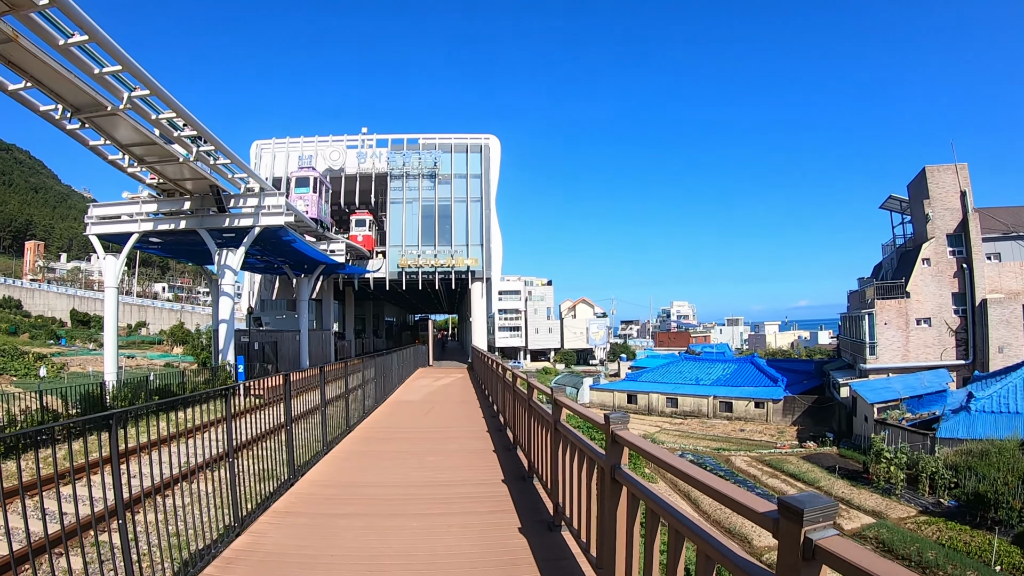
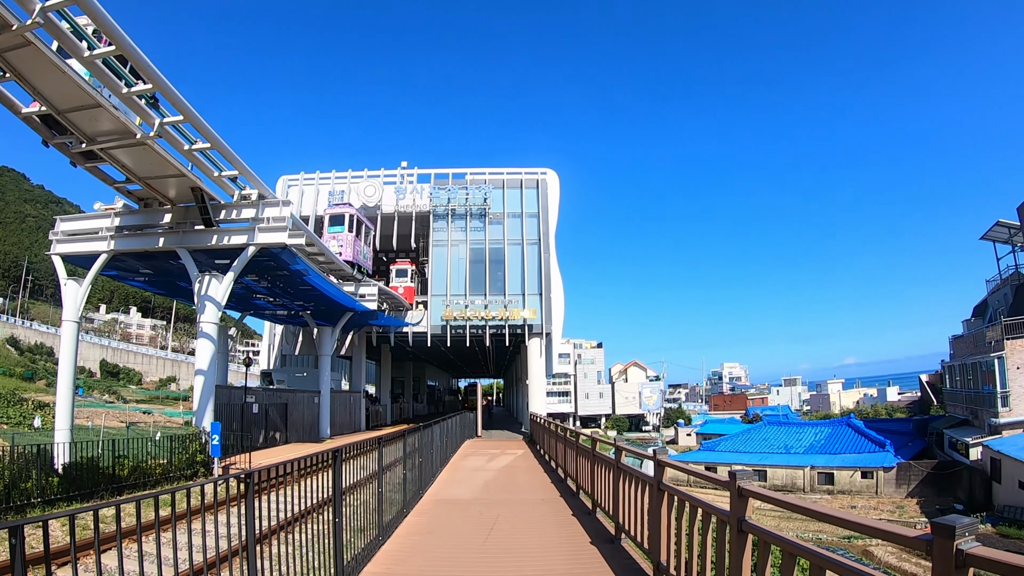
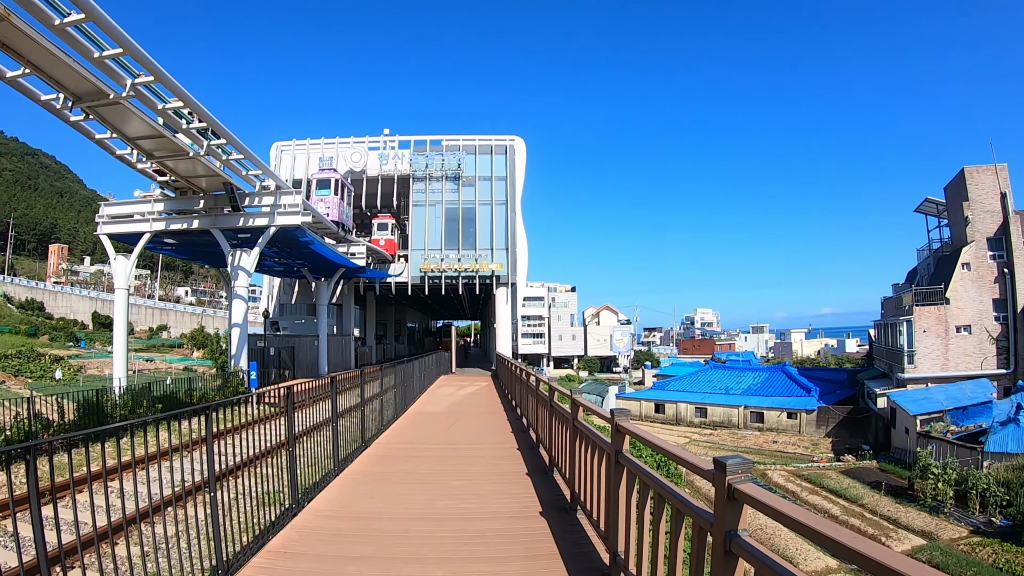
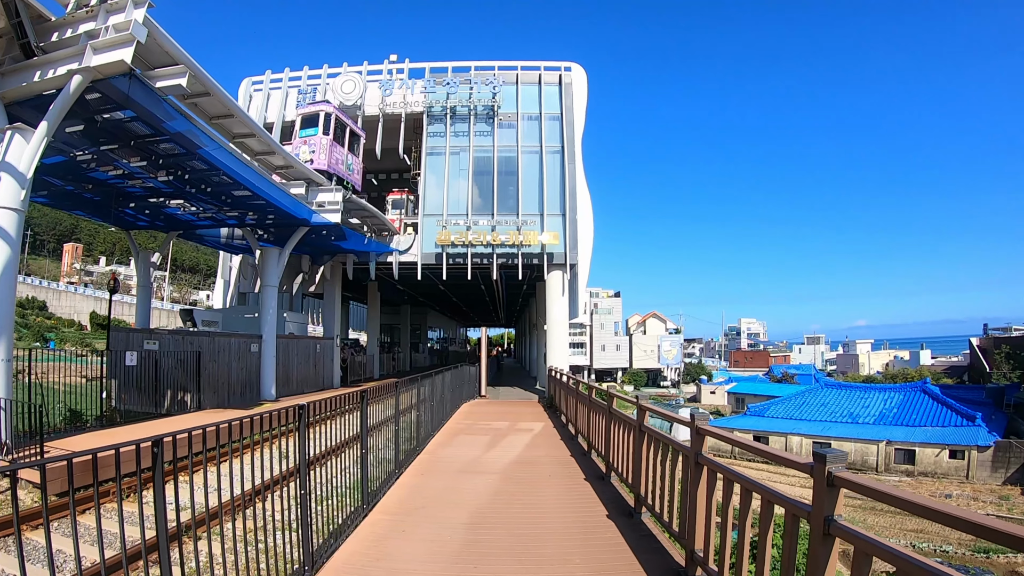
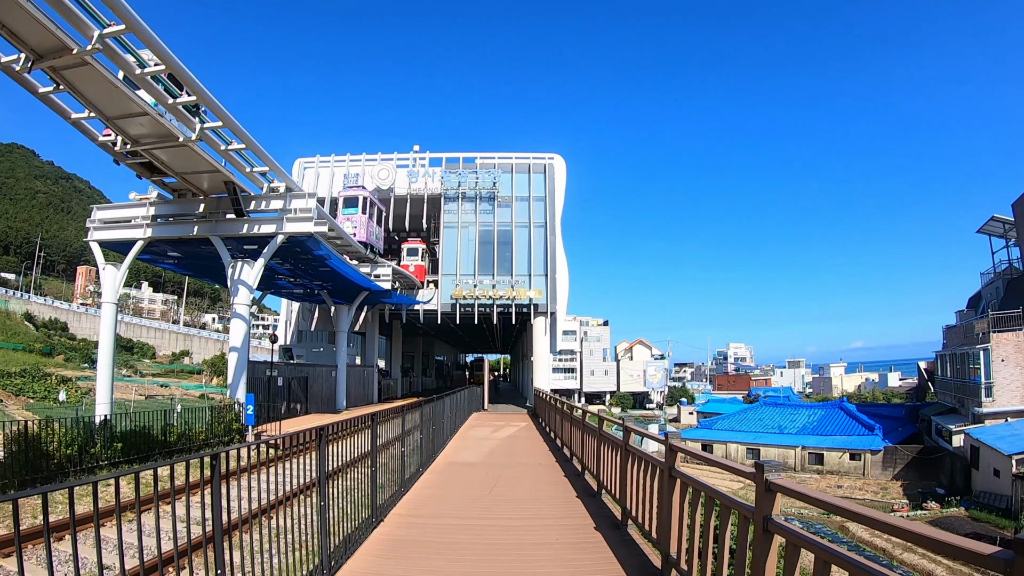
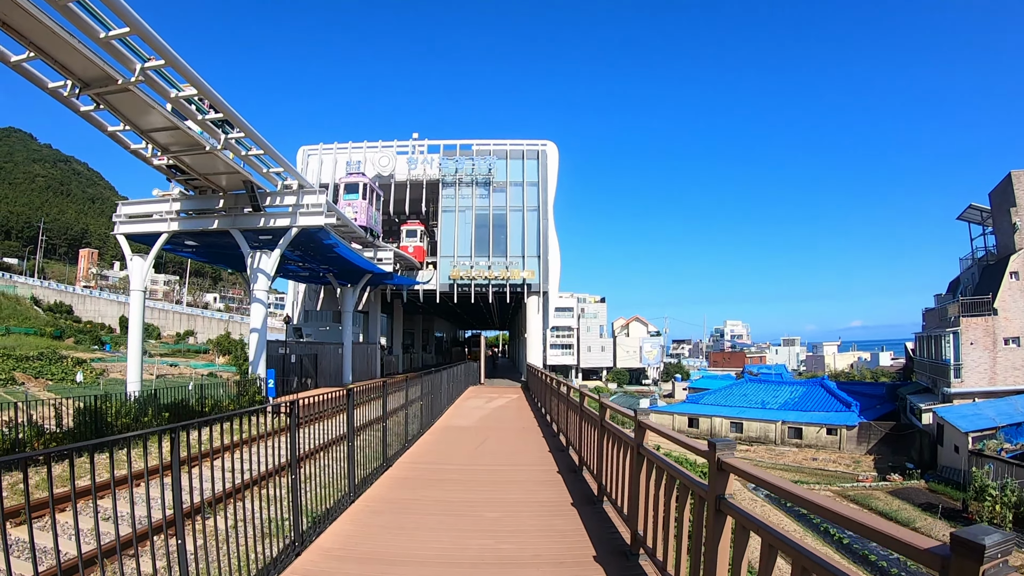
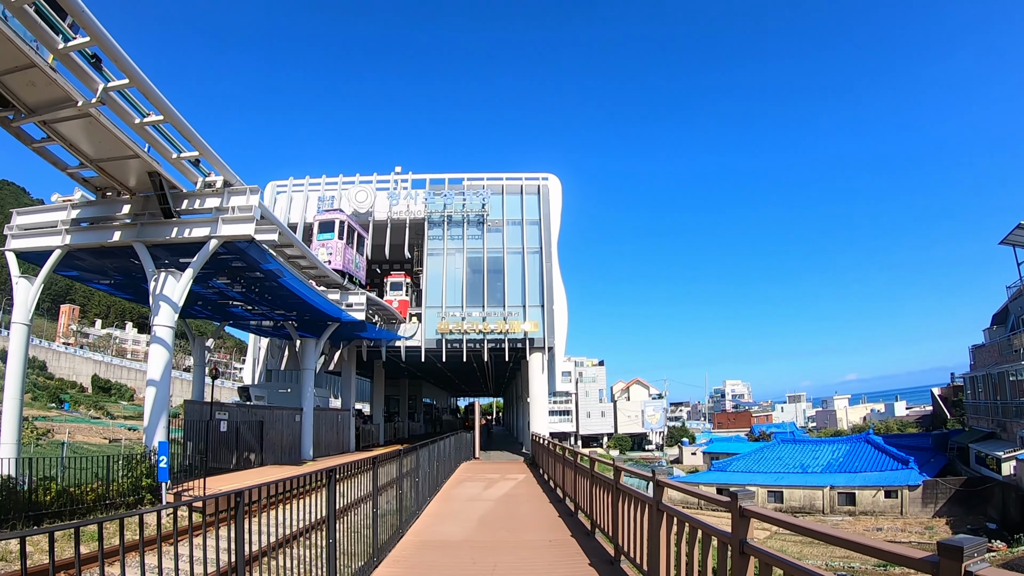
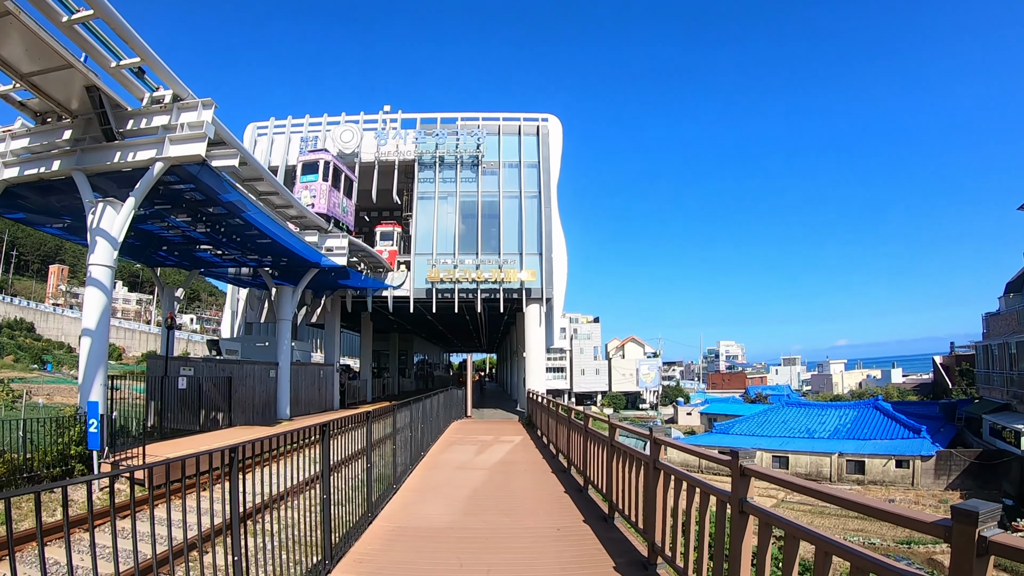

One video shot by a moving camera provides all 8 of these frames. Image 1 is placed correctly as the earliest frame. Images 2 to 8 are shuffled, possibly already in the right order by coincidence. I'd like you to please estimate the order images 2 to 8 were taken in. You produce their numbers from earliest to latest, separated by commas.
3, 6, 5, 2, 7, 8, 4
